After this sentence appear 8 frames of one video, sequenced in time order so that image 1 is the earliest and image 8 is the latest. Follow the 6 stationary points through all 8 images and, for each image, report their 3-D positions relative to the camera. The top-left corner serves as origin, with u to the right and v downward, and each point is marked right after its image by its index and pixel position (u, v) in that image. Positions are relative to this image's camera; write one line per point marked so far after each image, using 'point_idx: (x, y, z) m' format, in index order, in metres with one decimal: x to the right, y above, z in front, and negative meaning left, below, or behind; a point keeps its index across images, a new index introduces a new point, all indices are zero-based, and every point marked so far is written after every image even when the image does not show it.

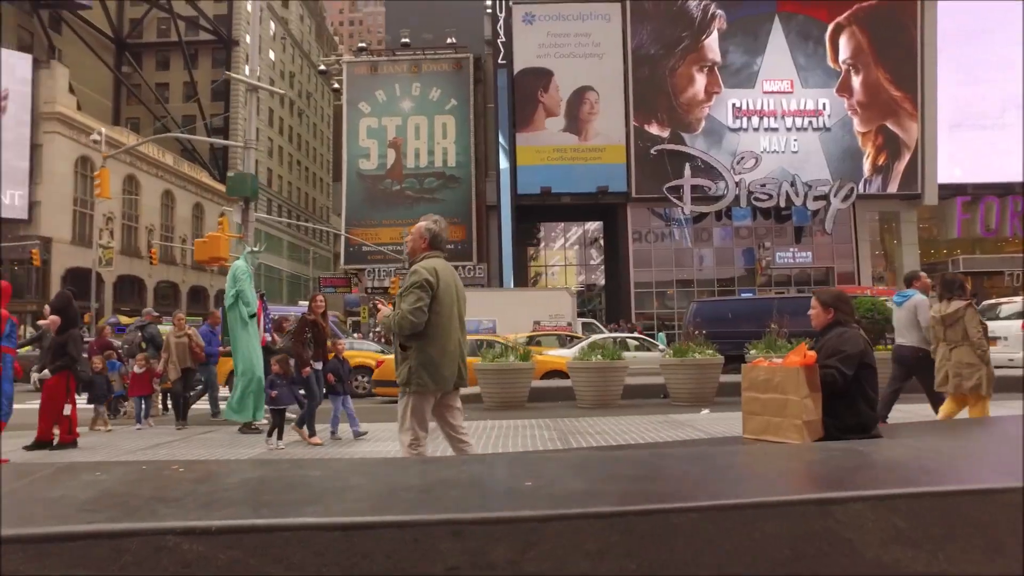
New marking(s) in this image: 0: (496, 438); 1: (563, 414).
0: (-0.2, -1.8, +7.8) m
1: (+0.8, -1.9, +10.1) m
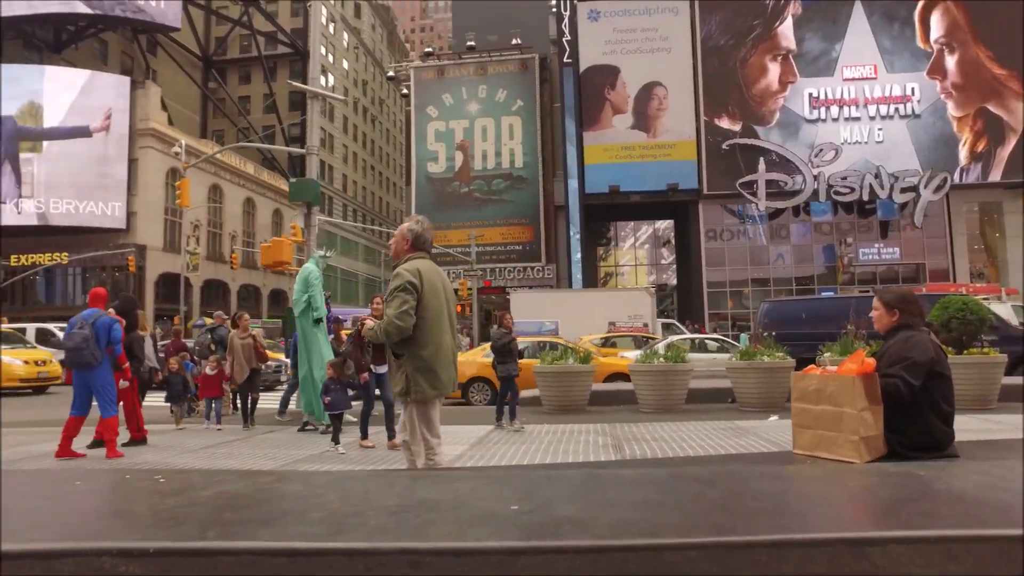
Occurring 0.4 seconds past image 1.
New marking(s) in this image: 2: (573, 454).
0: (+0.4, -1.8, +7.6) m
1: (+1.7, -1.9, +9.8) m
2: (+0.6, -1.7, +6.8) m
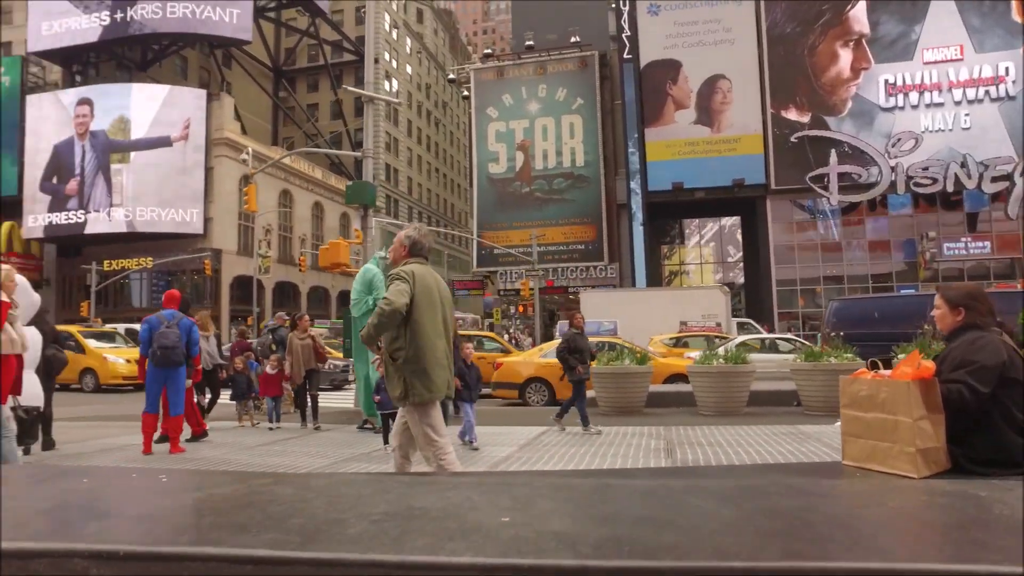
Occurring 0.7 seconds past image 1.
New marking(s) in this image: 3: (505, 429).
0: (+1.0, -1.8, +7.4) m
1: (+2.4, -1.9, +9.5) m
2: (+1.1, -1.7, +6.6) m
3: (-0.1, -1.9, +8.9) m
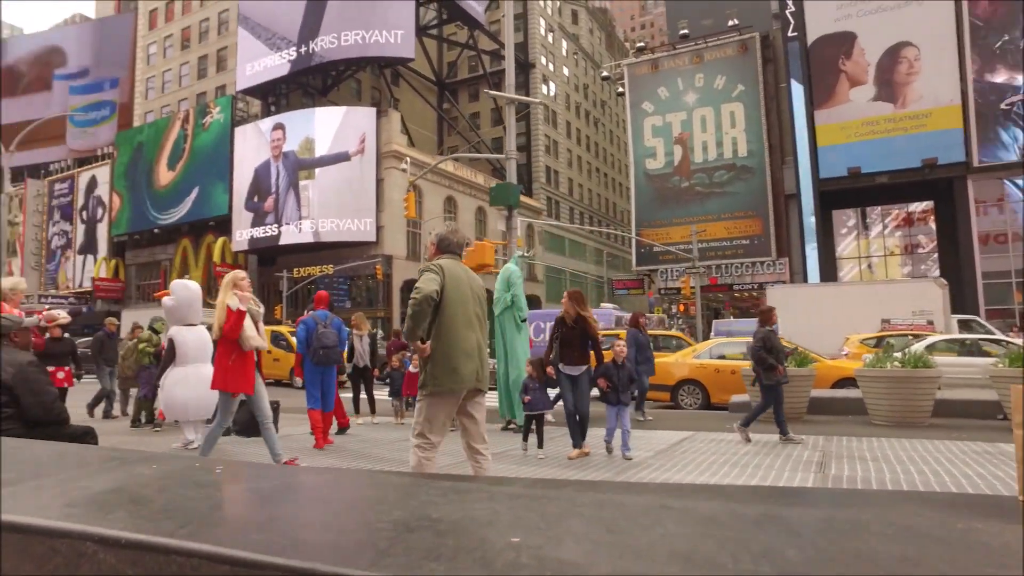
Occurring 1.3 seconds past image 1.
0: (+2.4, -1.7, +6.8) m
1: (+4.3, -1.8, +8.5) m
2: (+2.3, -1.6, +6.0) m
3: (+1.7, -1.8, +8.5) m
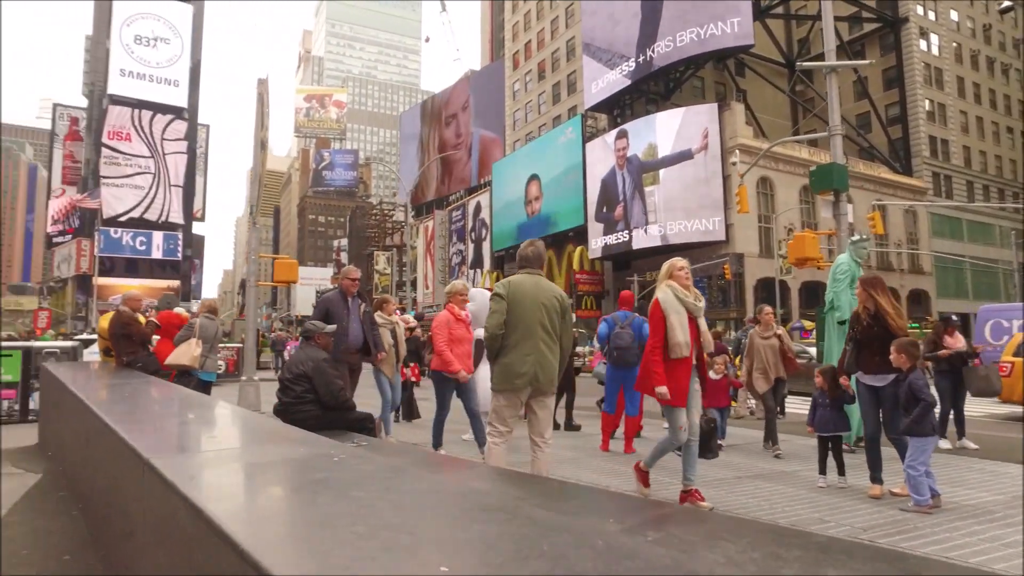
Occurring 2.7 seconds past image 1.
0: (+4.6, -1.6, +4.7) m
1: (+7.1, -1.6, +5.2) m
2: (+4.2, -1.5, +4.0) m
3: (+4.9, -1.7, +6.5) m
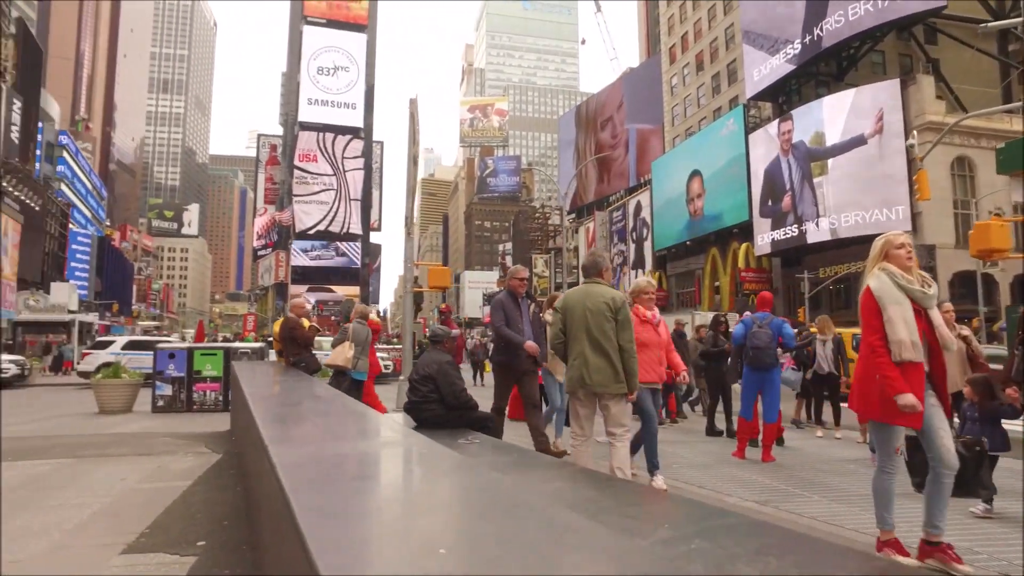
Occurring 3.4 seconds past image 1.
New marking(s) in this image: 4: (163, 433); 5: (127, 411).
0: (+5.3, -1.6, +3.6) m
1: (+7.8, -1.5, +3.5) m
2: (+4.7, -1.5, +3.1) m
3: (+5.9, -1.7, +5.3) m
4: (-4.3, -1.8, +8.1) m
5: (-6.9, -2.2, +11.8) m
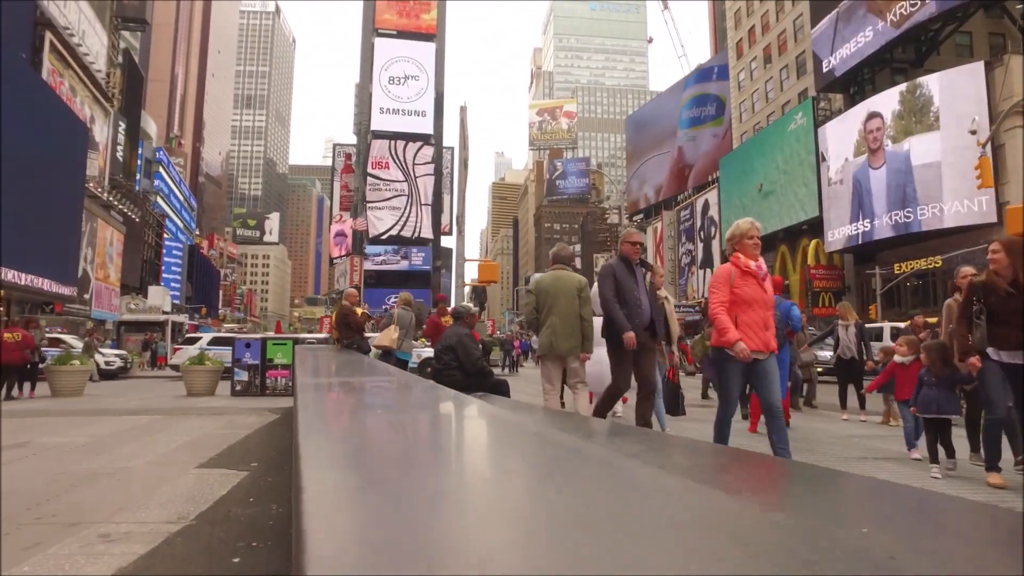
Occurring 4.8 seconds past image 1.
0: (+5.2, -1.3, +3.8) m
1: (+7.7, -1.3, +3.5) m
2: (+4.5, -1.3, +3.4) m
3: (+6.0, -1.5, +5.4) m
4: (-3.8, -1.7, +9.3) m
5: (-6.0, -2.1, +13.3) m
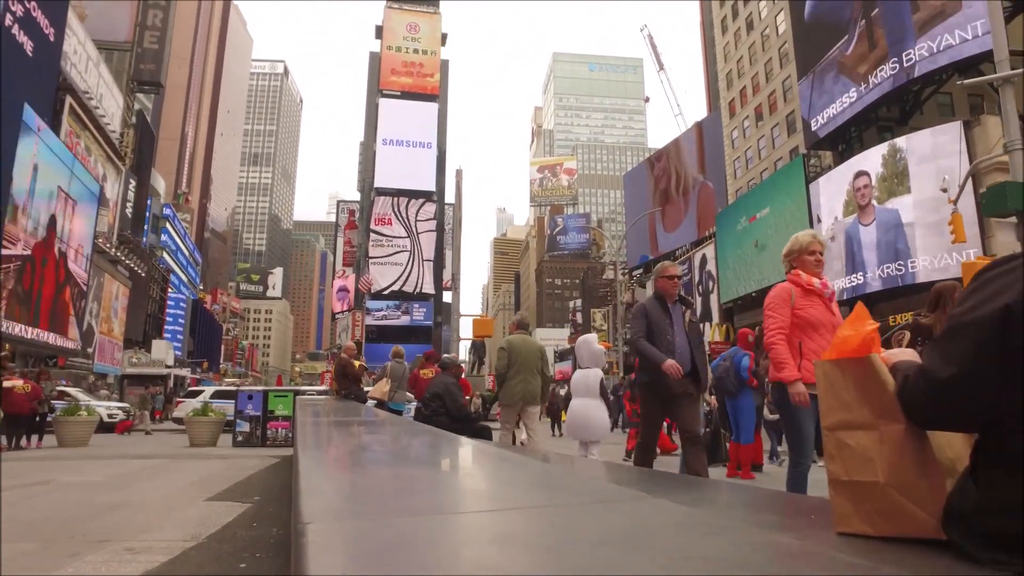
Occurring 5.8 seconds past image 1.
0: (+5.0, -1.7, +4.3) m
1: (+7.5, -1.6, +3.9) m
2: (+4.4, -1.6, +3.8) m
3: (+5.8, -1.9, +5.9) m
4: (-4.0, -2.4, +9.7) m
5: (-6.2, -3.2, +13.7) m
